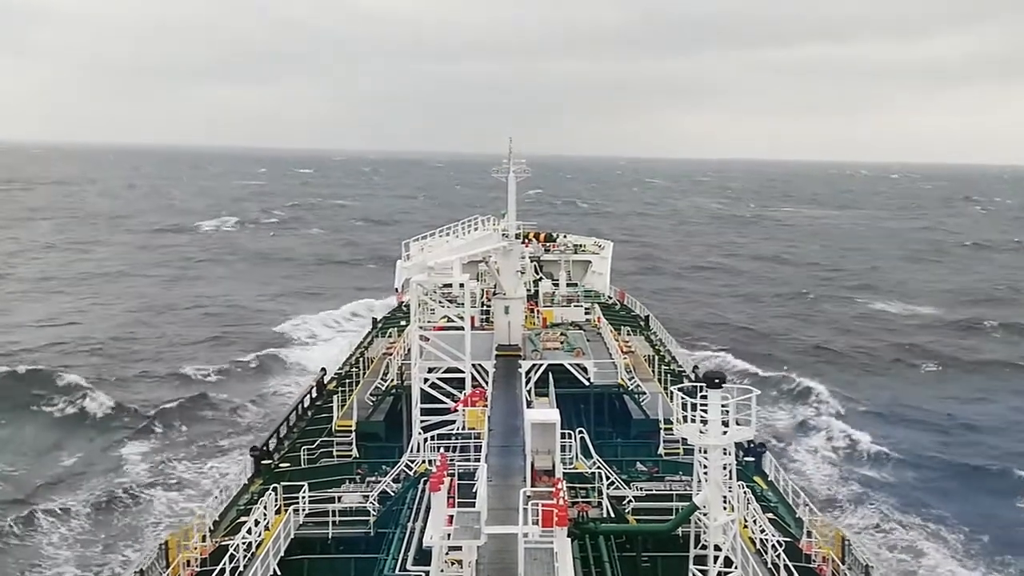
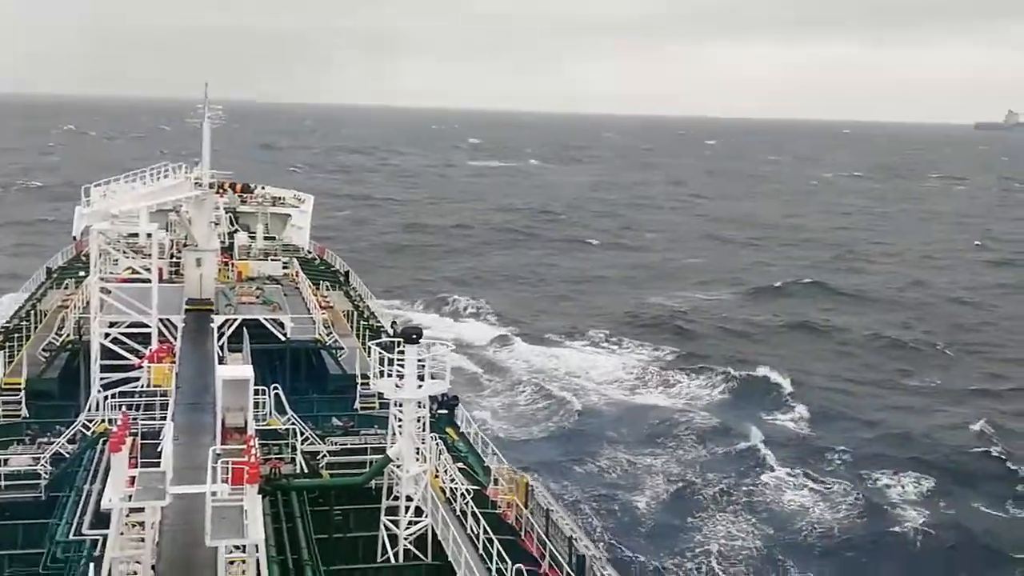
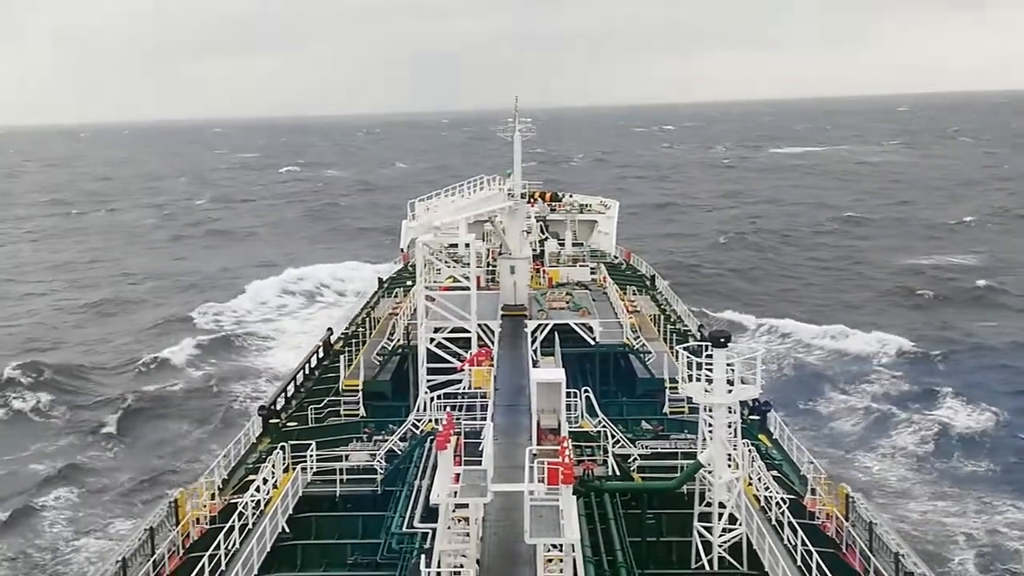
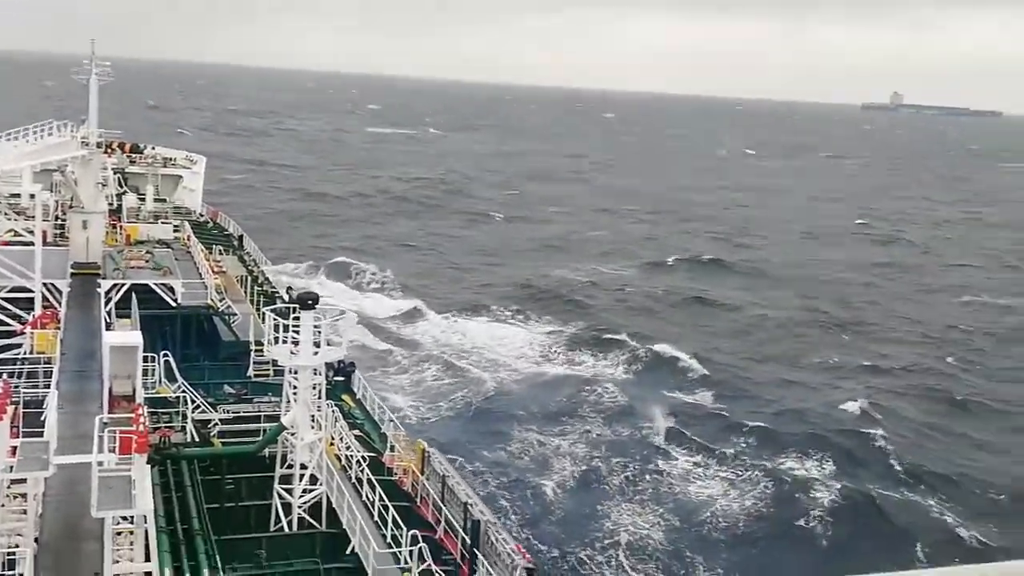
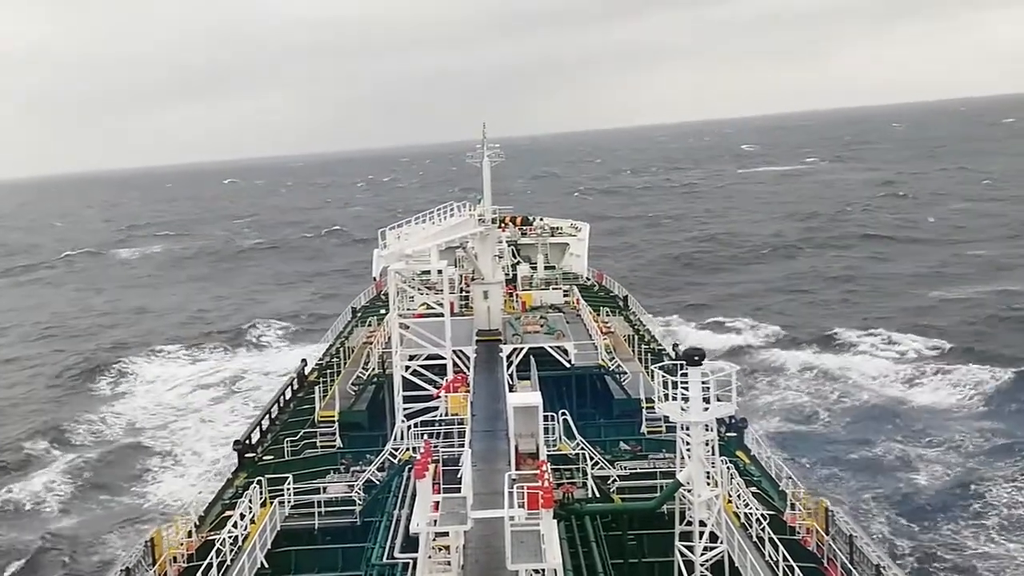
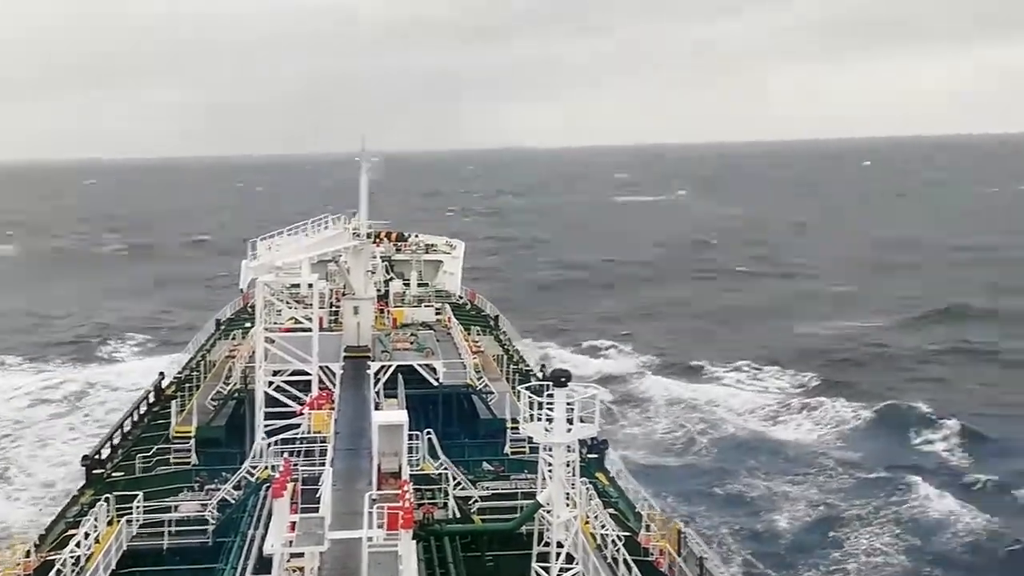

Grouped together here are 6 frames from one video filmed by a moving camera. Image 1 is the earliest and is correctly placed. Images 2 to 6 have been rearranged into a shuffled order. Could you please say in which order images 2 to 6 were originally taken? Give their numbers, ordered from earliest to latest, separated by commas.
3, 5, 6, 2, 4
